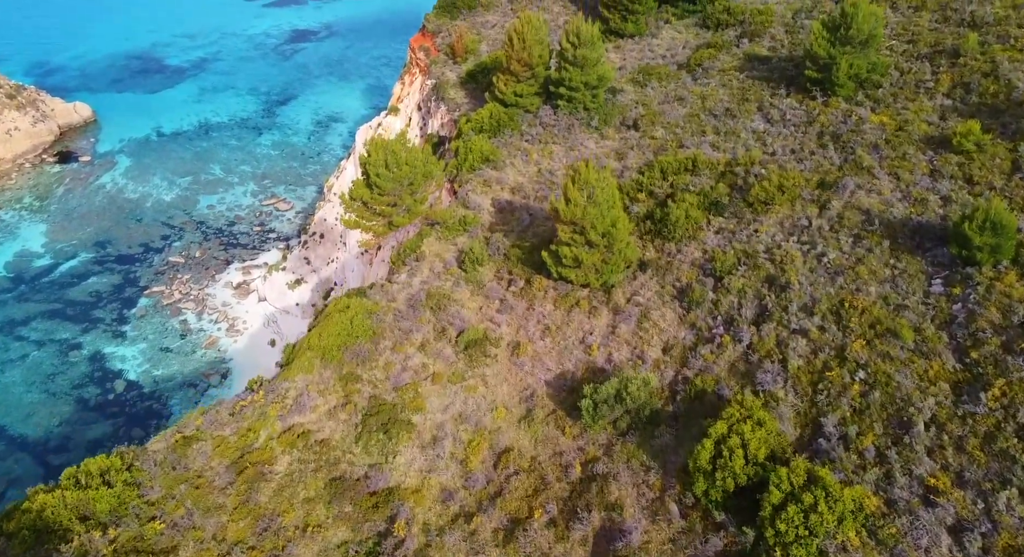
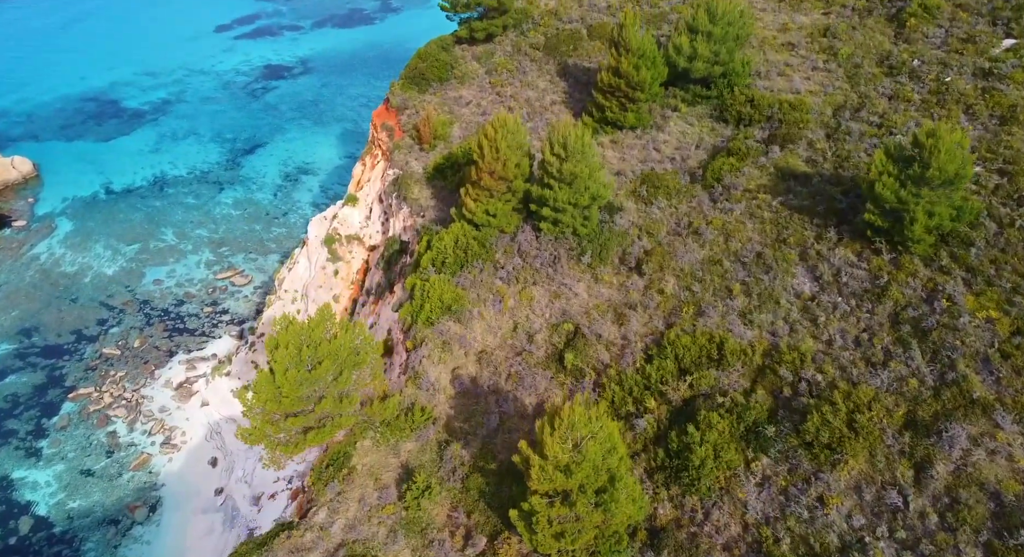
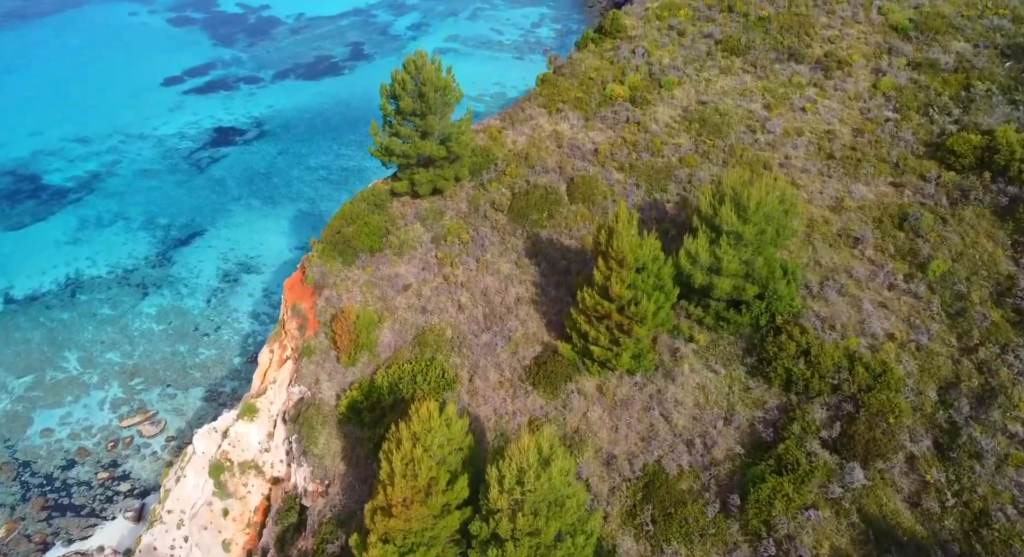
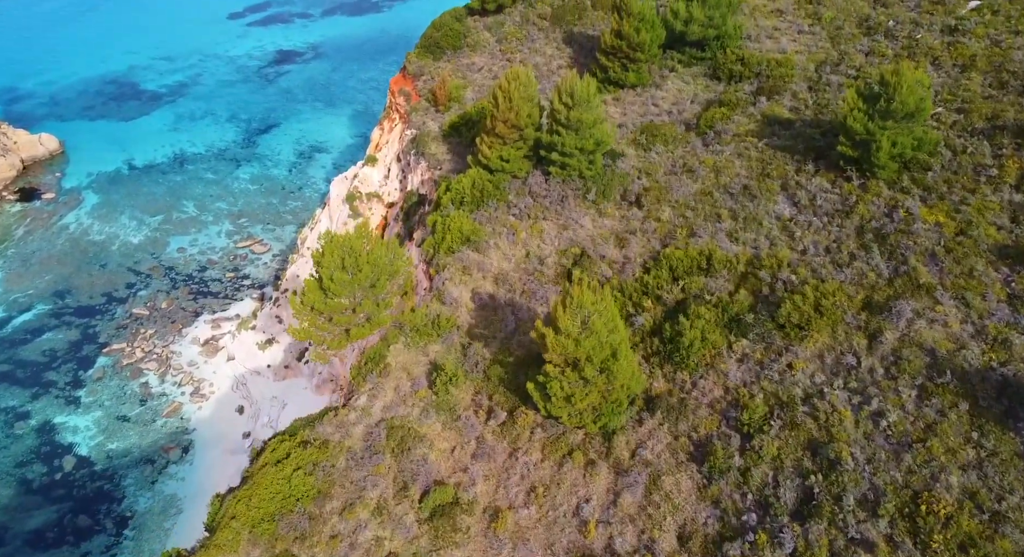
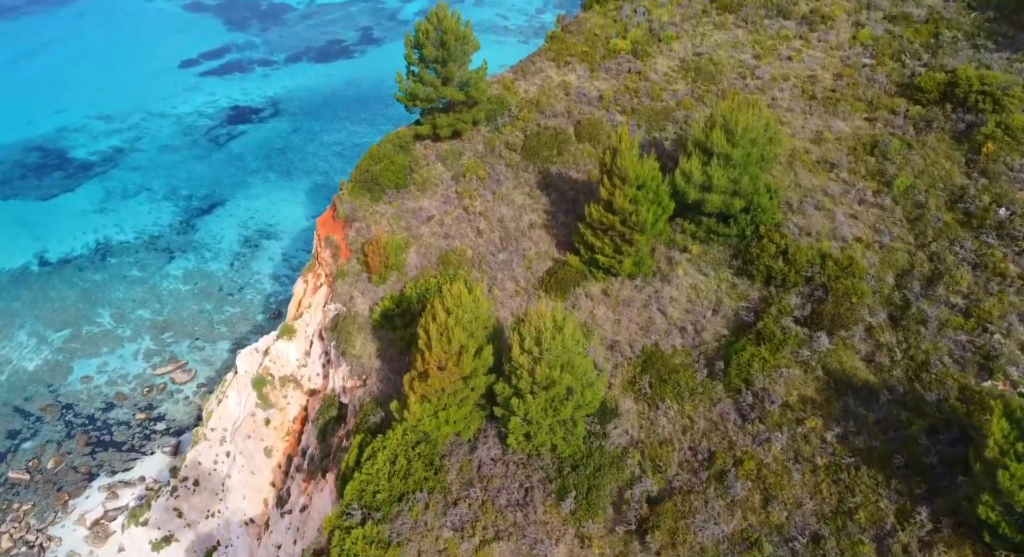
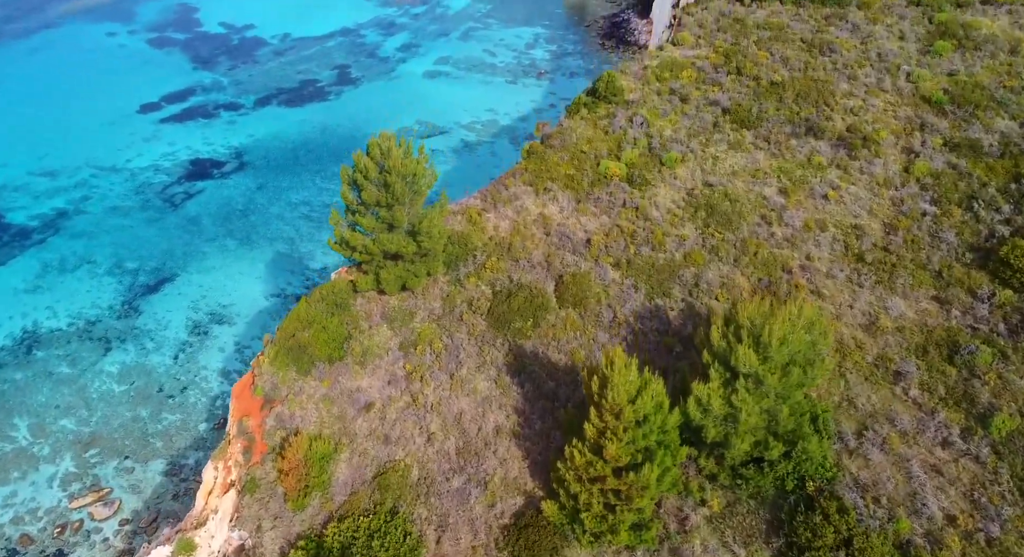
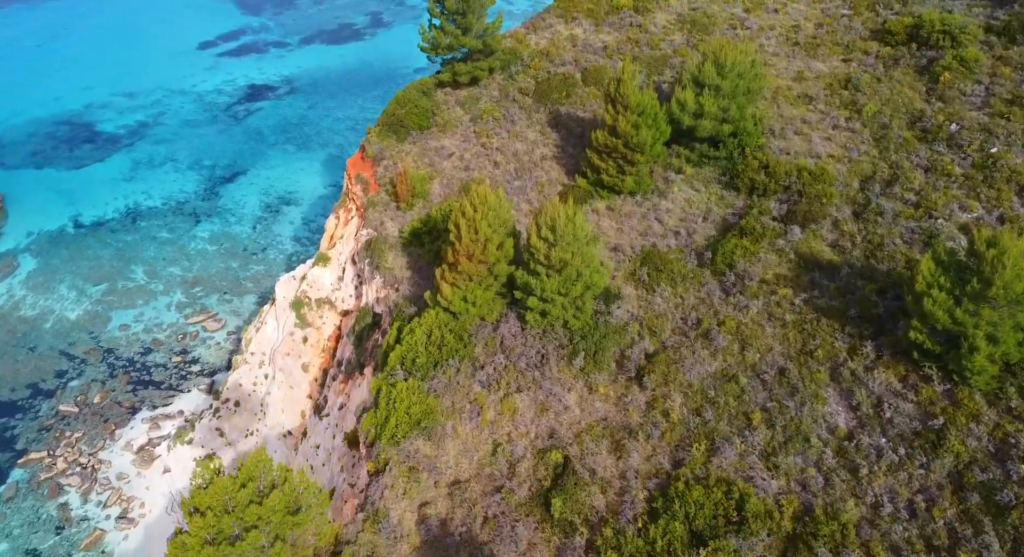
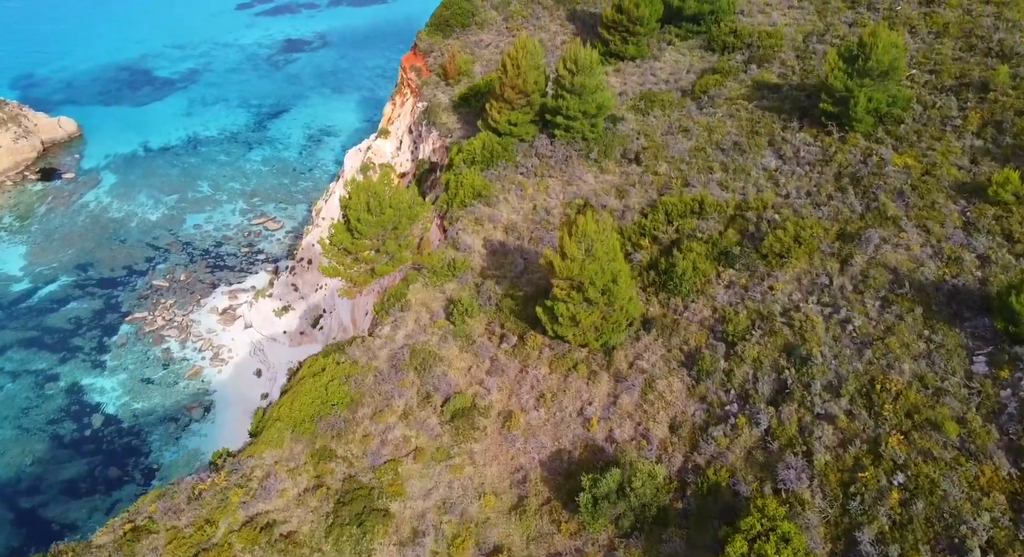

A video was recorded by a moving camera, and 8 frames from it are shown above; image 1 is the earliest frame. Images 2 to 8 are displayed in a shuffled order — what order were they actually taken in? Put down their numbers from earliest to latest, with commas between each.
8, 4, 2, 7, 5, 3, 6
